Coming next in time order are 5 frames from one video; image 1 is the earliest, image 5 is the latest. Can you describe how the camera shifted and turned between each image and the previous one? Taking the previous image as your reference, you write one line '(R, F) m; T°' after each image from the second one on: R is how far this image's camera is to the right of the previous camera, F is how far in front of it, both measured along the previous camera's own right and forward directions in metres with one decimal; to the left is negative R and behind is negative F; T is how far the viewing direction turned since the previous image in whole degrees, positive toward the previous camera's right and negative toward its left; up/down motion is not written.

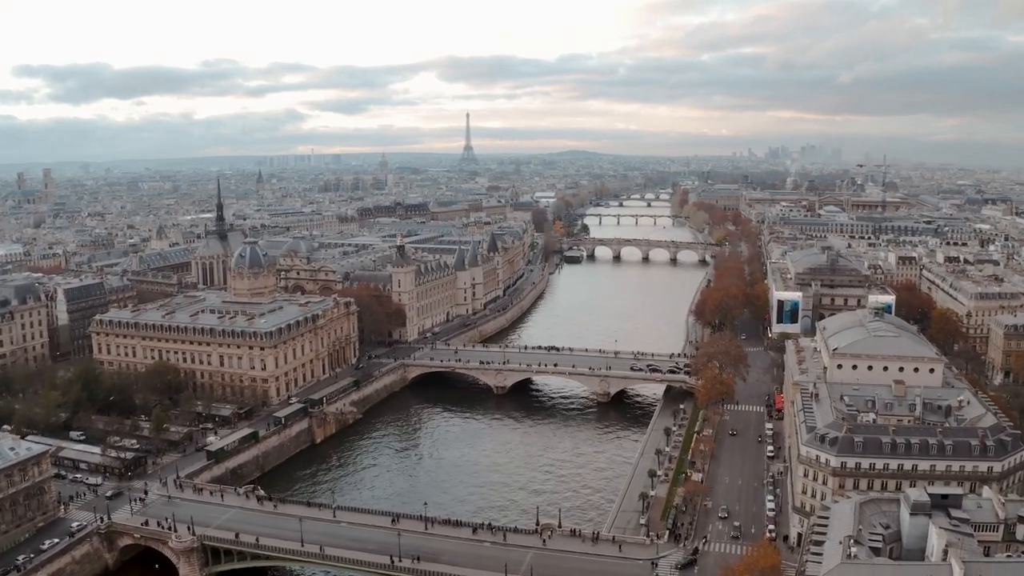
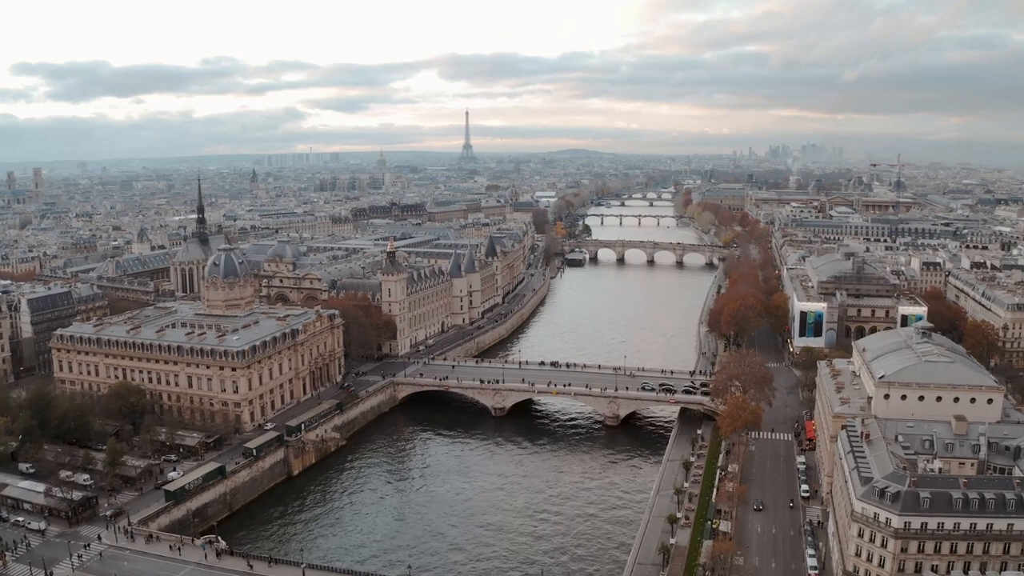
(0.0, +7.0) m; 0°
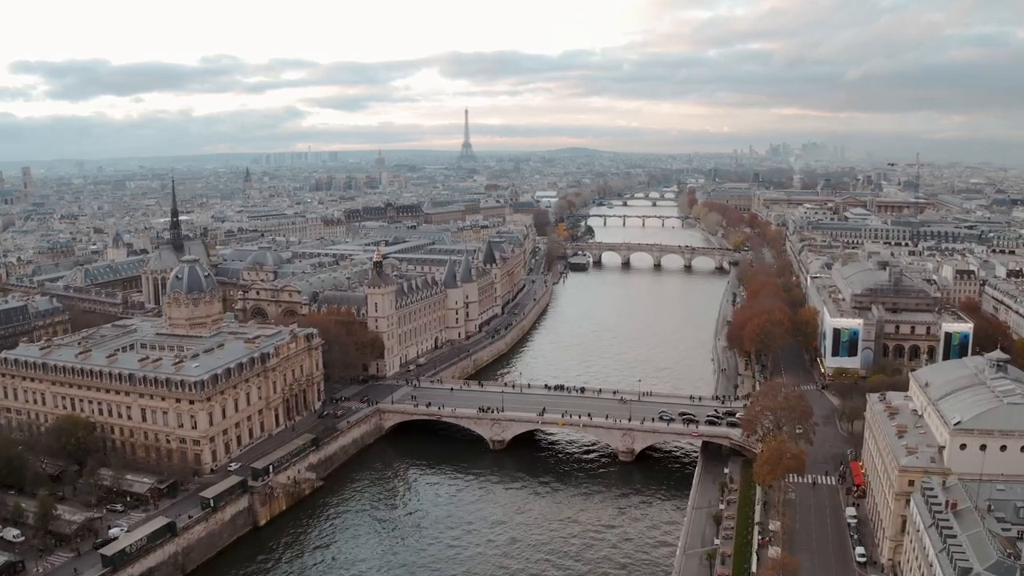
(0.0, +8.3) m; 0°
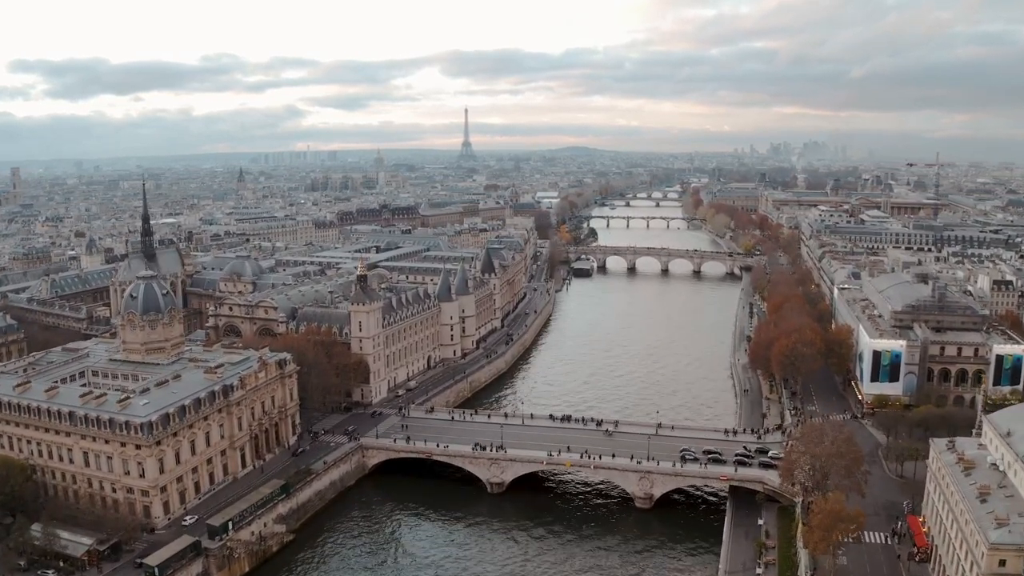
(0.0, +7.9) m; 0°
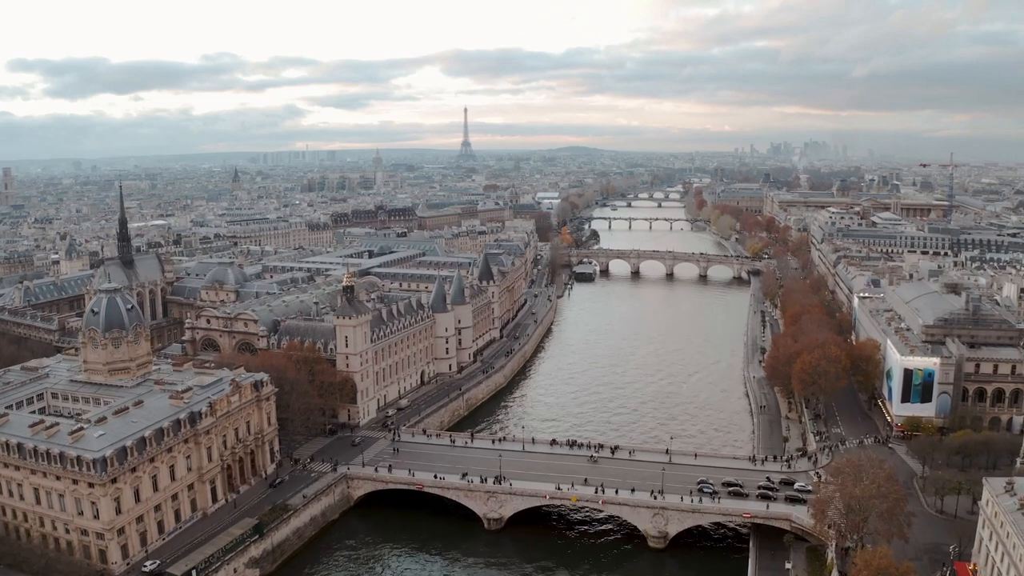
(0.0, +5.2) m; 0°
